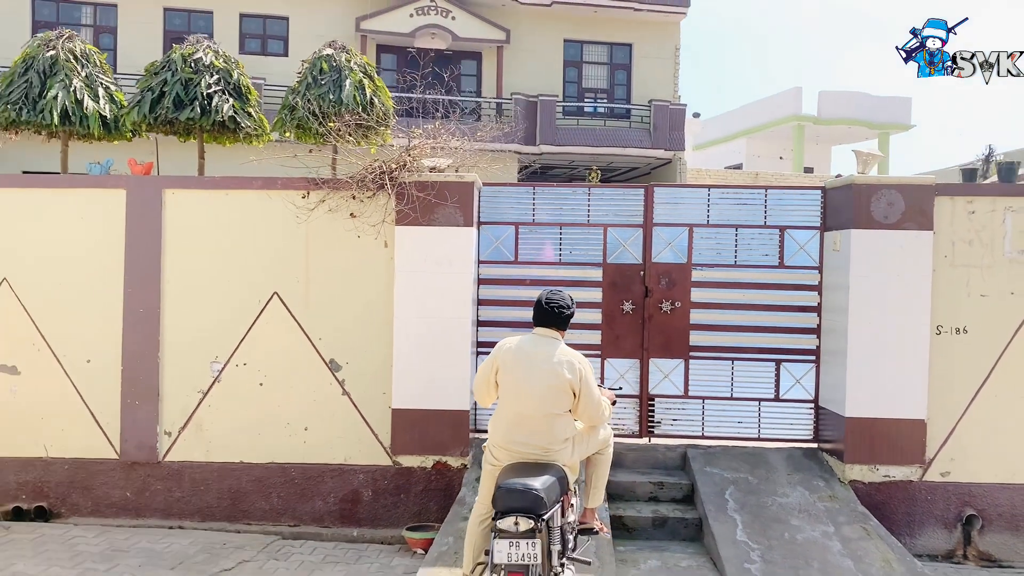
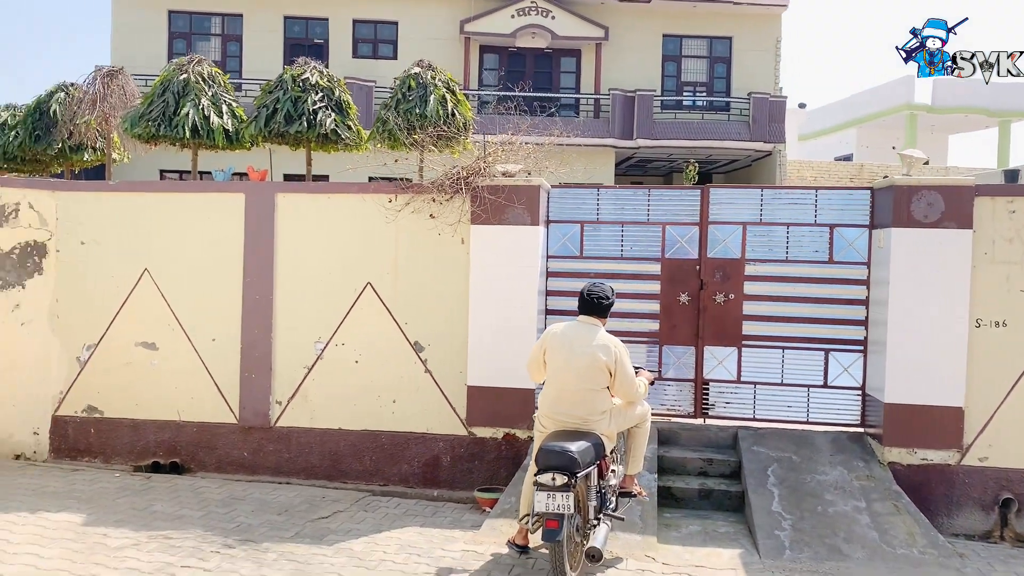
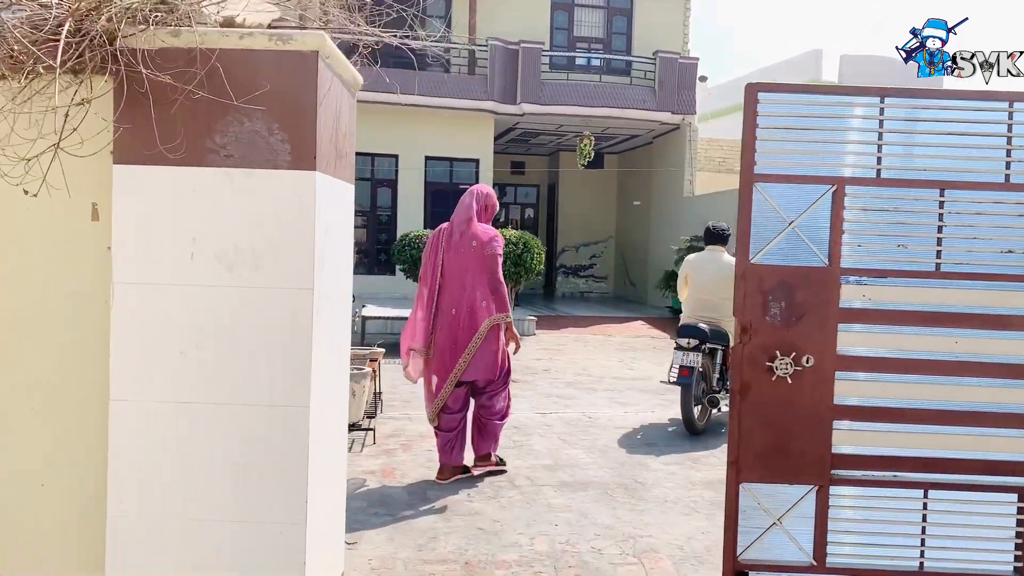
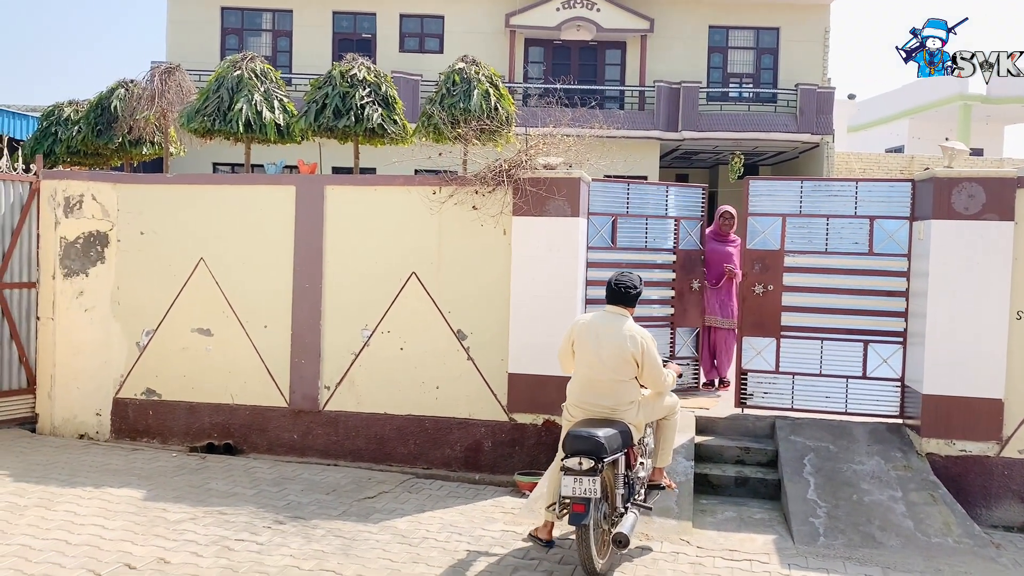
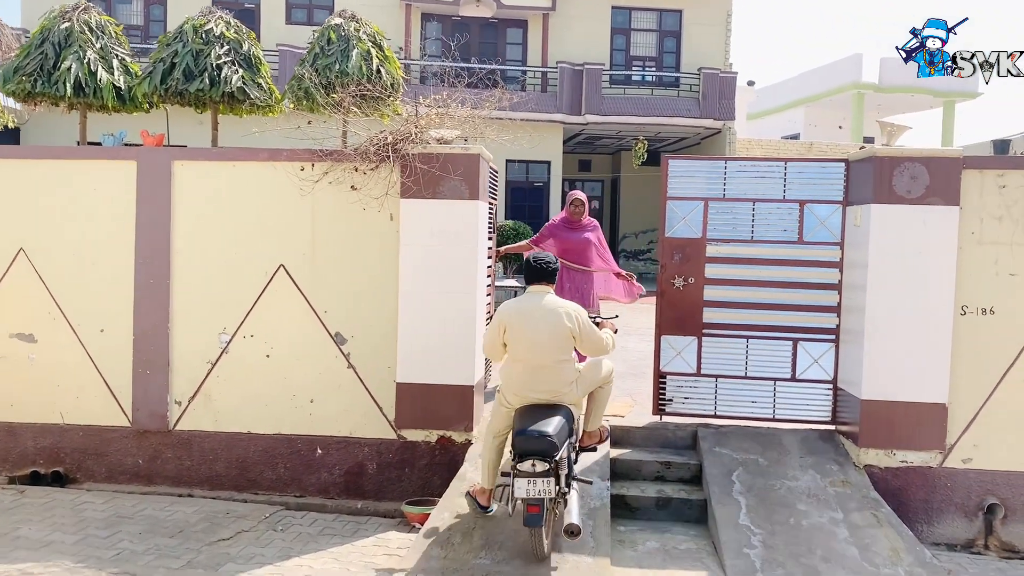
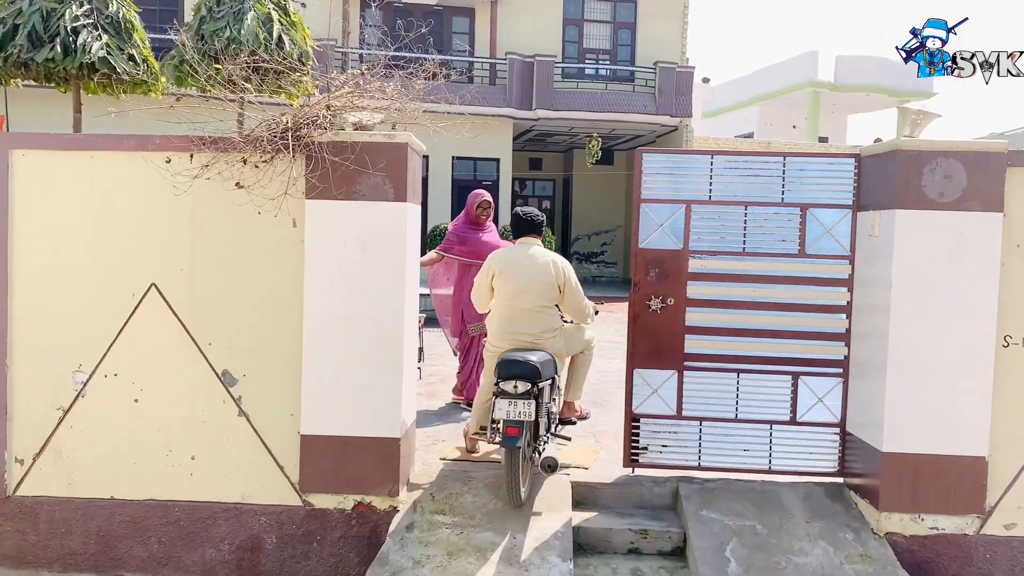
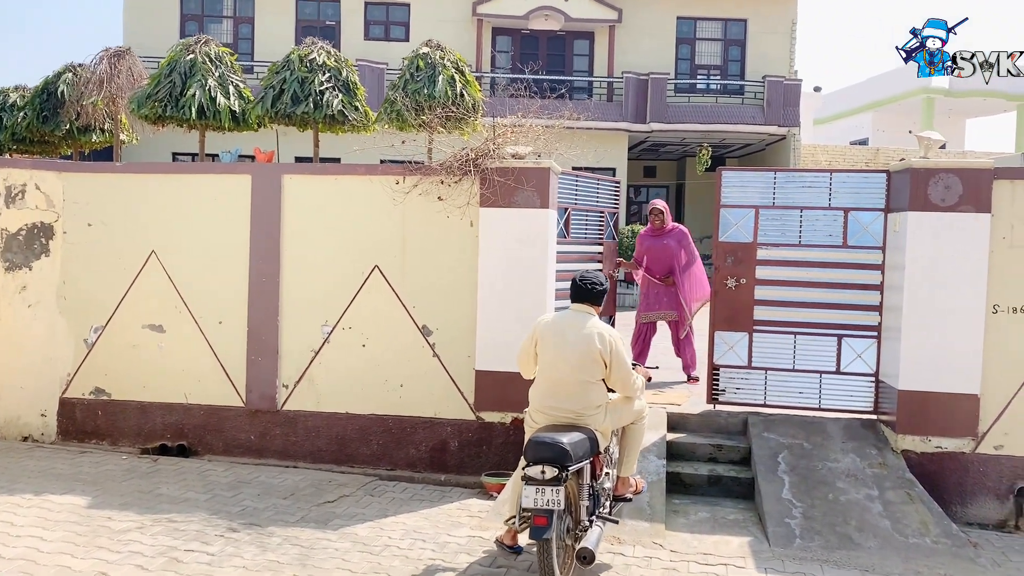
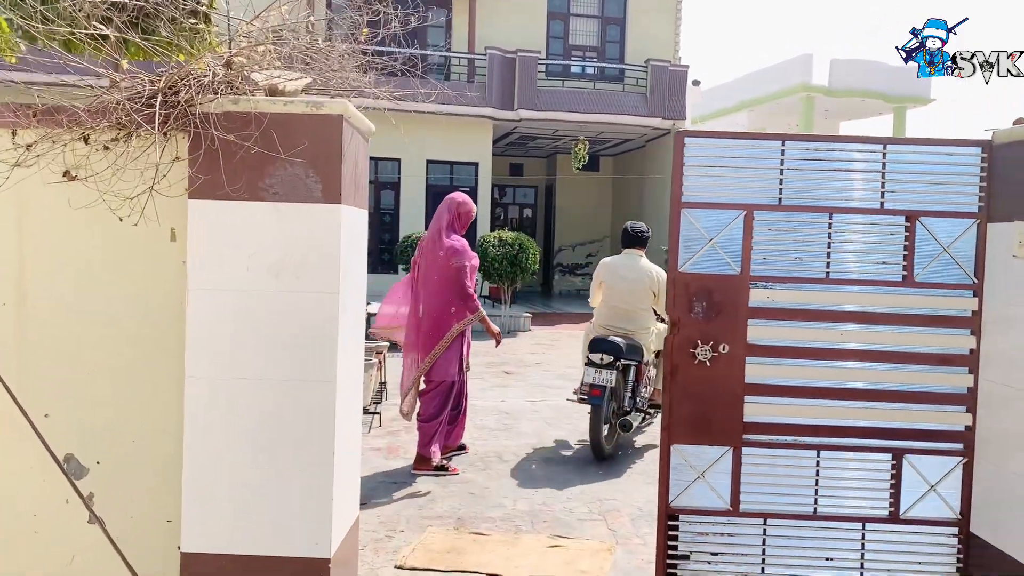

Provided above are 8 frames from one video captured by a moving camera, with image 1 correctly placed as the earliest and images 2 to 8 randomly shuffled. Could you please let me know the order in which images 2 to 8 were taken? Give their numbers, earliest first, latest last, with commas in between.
2, 4, 7, 5, 6, 8, 3
